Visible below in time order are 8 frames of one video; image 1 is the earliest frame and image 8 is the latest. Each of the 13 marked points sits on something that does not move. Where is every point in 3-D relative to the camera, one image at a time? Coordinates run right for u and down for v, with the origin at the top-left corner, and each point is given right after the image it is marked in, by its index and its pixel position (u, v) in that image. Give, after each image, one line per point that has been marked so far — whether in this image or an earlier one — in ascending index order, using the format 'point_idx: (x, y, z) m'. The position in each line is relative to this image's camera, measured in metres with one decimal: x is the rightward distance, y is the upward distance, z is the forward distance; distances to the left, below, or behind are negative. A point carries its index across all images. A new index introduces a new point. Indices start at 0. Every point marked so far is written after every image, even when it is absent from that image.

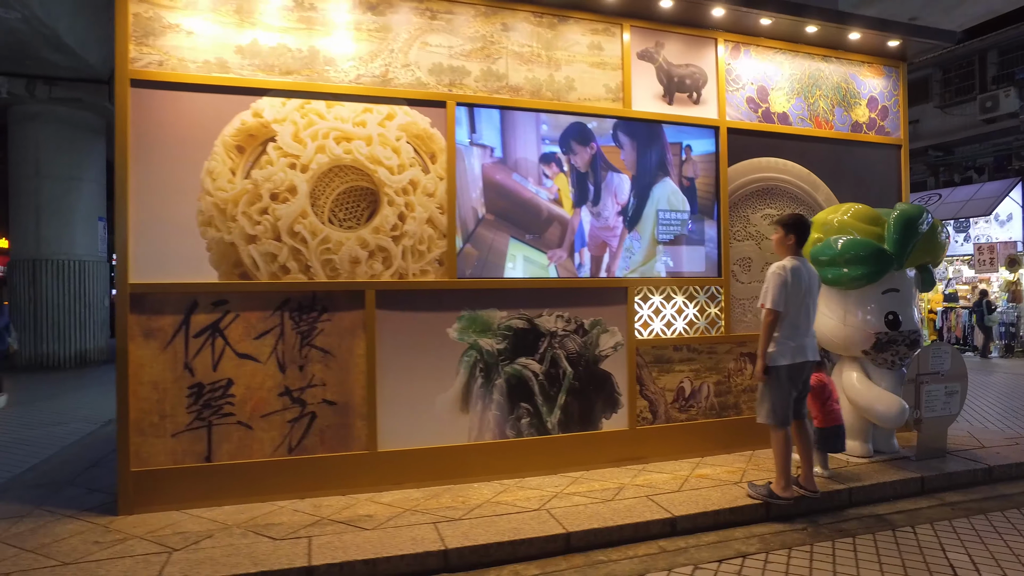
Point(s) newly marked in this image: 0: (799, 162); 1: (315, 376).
0: (+2.7, +1.2, +5.5) m
1: (-1.4, -0.6, +4.2) m
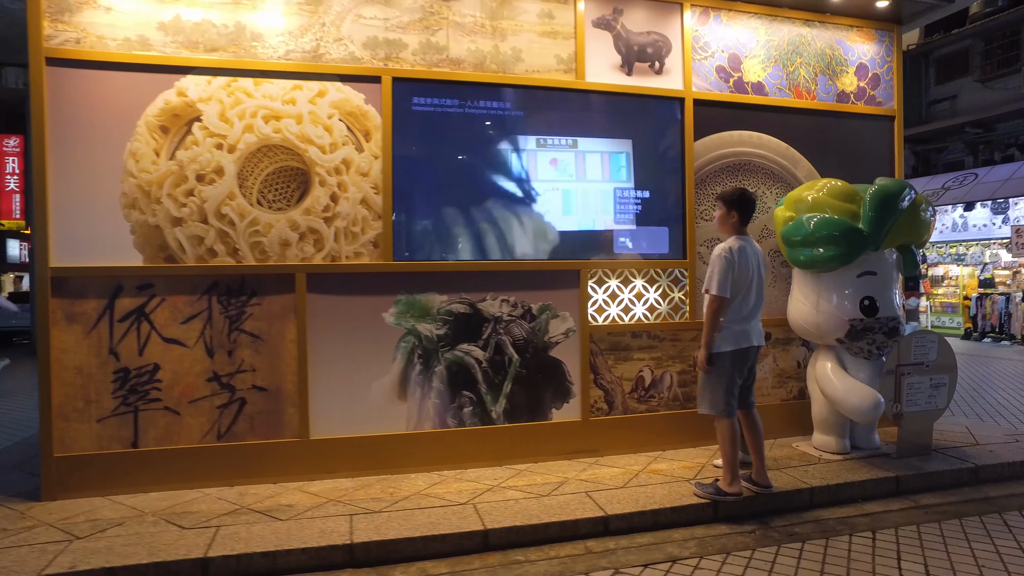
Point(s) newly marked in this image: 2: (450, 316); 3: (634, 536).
0: (+2.3, +1.3, +5.1) m
1: (-1.8, -0.5, +4.1) m
2: (-0.5, -0.2, +4.4) m
3: (+0.7, -1.5, +3.6) m
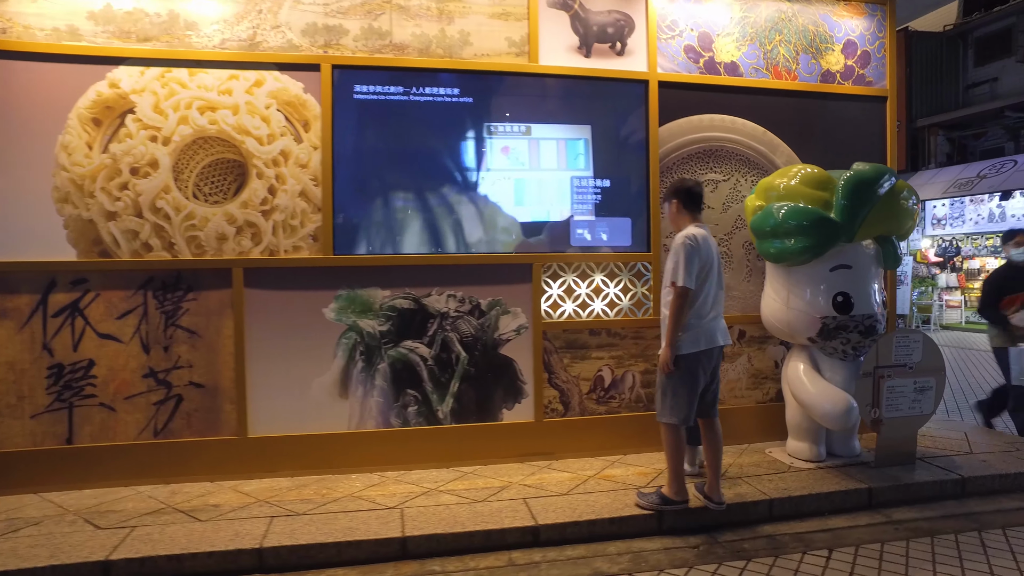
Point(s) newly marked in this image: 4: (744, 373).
0: (+1.9, +1.3, +4.8) m
1: (-2.2, -0.5, +4.0) m
2: (-0.9, -0.2, +4.3) m
3: (+0.3, -1.5, +3.4) m
4: (+1.9, -0.7, +4.8) m
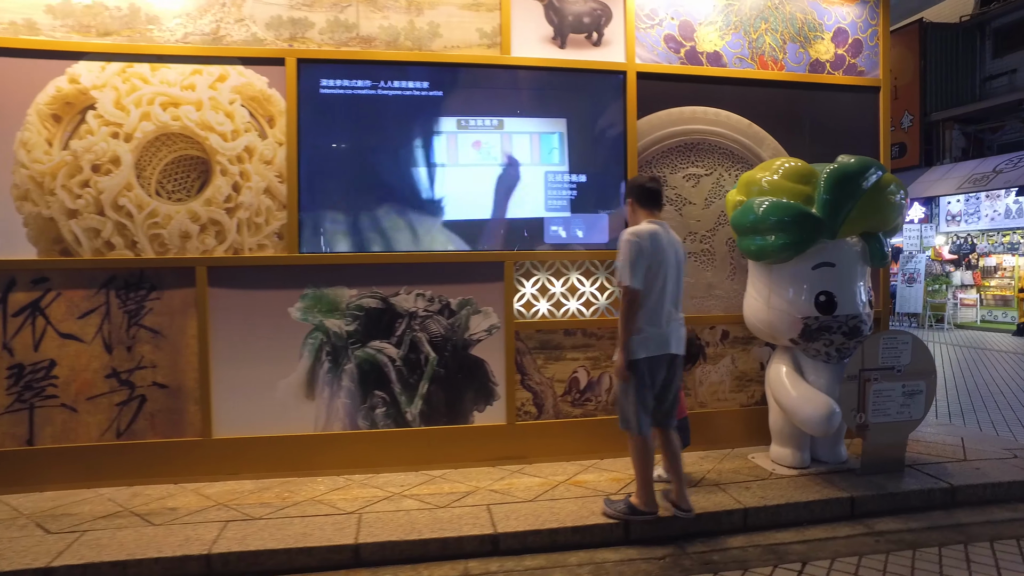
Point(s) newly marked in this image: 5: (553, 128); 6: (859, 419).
0: (+1.7, +1.4, +4.6) m
1: (-2.5, -0.5, +4.0) m
2: (-1.1, -0.2, +4.2) m
3: (+0.1, -1.5, +3.3) m
4: (+1.7, -0.7, +4.6) m
5: (+0.3, +1.2, +4.4) m
6: (+2.3, -0.9, +4.0) m
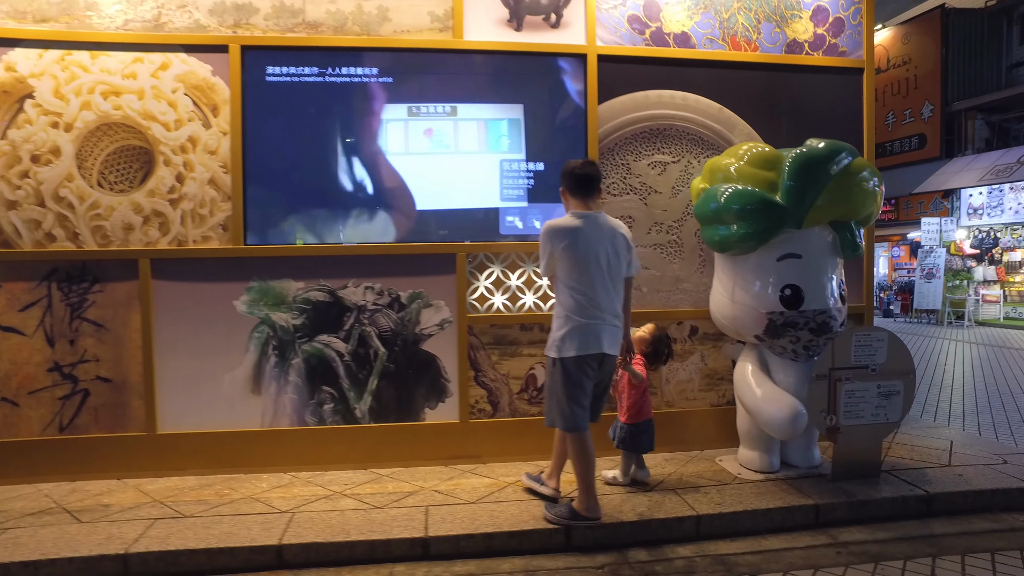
0: (+1.4, +1.4, +4.4) m
1: (-2.8, -0.4, +3.9) m
2: (-1.4, -0.1, +4.1) m
3: (-0.3, -1.4, +3.1) m
4: (+1.4, -0.6, +4.4) m
5: (0.0, +1.2, +4.2) m
6: (+2.0, -0.8, +3.8) m
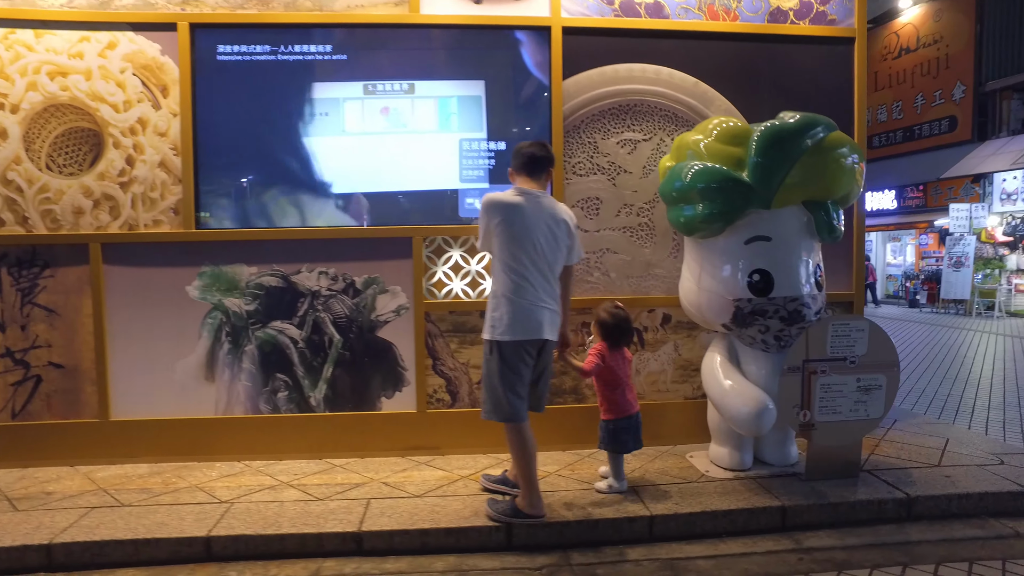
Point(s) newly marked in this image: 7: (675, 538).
0: (+1.2, +1.5, +4.1) m
1: (-3.1, -0.3, +3.9) m
2: (-1.7, 0.0, +4.0) m
3: (-0.6, -1.4, +3.0) m
4: (+1.1, -0.5, +4.2) m
5: (-0.3, +1.3, +4.0) m
6: (+1.7, -0.8, +3.5) m
7: (+0.9, -1.3, +3.2) m
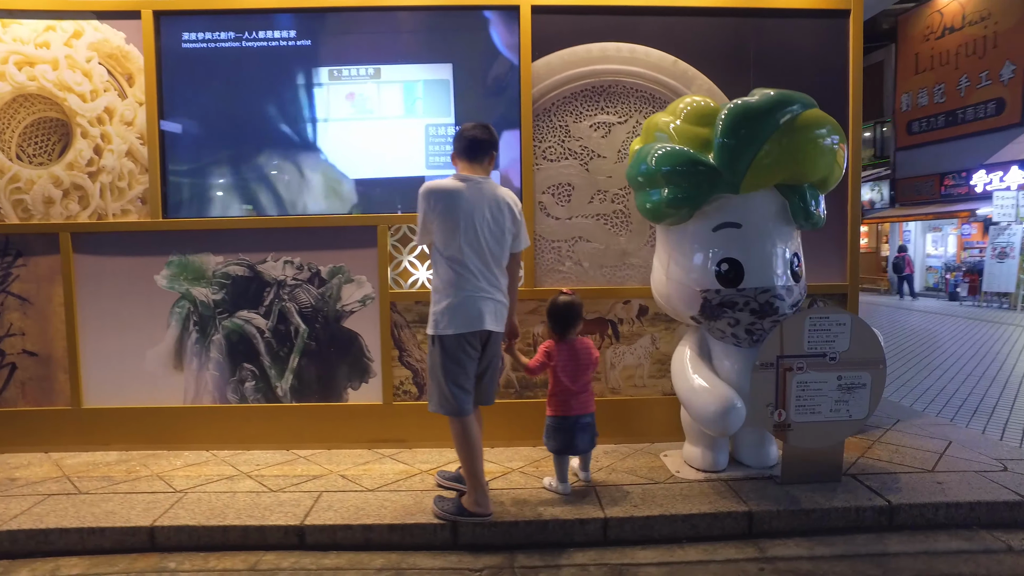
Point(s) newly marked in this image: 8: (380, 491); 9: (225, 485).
0: (+1.0, +1.6, +3.9) m
1: (-3.3, -0.2, +3.9) m
2: (-1.9, +0.1, +3.9) m
3: (-0.9, -1.3, +2.9) m
4: (+0.9, -0.5, +4.0) m
5: (-0.5, +1.4, +3.9) m
6: (+1.5, -0.7, +3.3) m
7: (+0.6, -1.3, +3.0) m
8: (-0.7, -1.1, +3.3) m
9: (-1.7, -1.1, +3.4) m
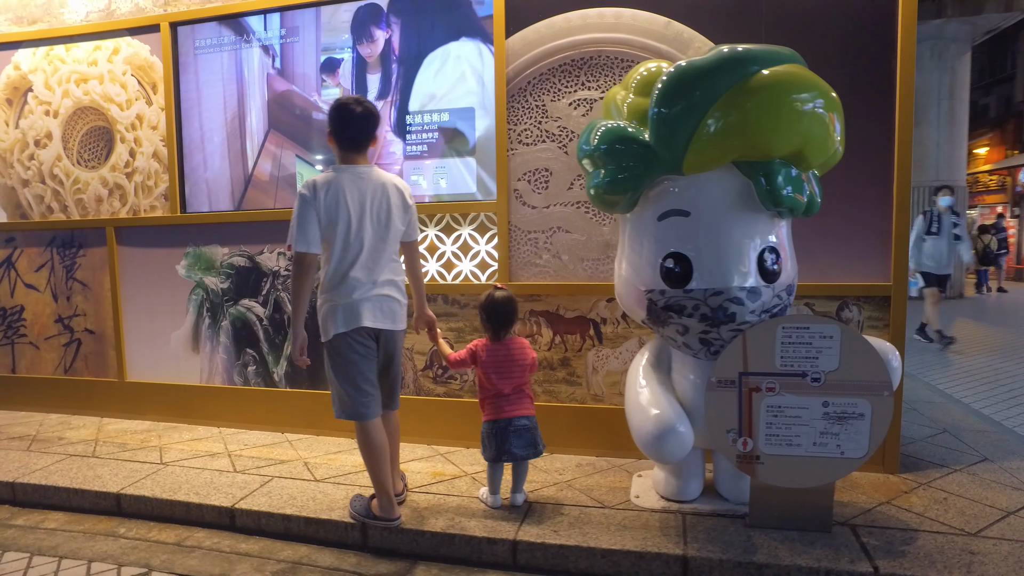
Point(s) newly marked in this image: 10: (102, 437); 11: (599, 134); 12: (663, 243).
0: (+0.8, +1.6, +3.4) m
1: (-3.3, -0.1, +4.6) m
2: (-2.0, +0.1, +4.2) m
3: (-1.3, -1.3, +3.0) m
4: (+0.7, -0.5, +3.5) m
5: (-0.6, +1.4, +3.8) m
6: (+1.0, -0.7, +2.7) m
7: (+0.1, -1.3, +2.7) m
8: (-1.1, -1.1, +3.3) m
9: (-1.9, -1.1, +3.7) m
10: (-2.9, -1.0, +4.2) m
11: (+0.4, +0.7, +2.8) m
12: (+0.7, +0.2, +2.7) m
